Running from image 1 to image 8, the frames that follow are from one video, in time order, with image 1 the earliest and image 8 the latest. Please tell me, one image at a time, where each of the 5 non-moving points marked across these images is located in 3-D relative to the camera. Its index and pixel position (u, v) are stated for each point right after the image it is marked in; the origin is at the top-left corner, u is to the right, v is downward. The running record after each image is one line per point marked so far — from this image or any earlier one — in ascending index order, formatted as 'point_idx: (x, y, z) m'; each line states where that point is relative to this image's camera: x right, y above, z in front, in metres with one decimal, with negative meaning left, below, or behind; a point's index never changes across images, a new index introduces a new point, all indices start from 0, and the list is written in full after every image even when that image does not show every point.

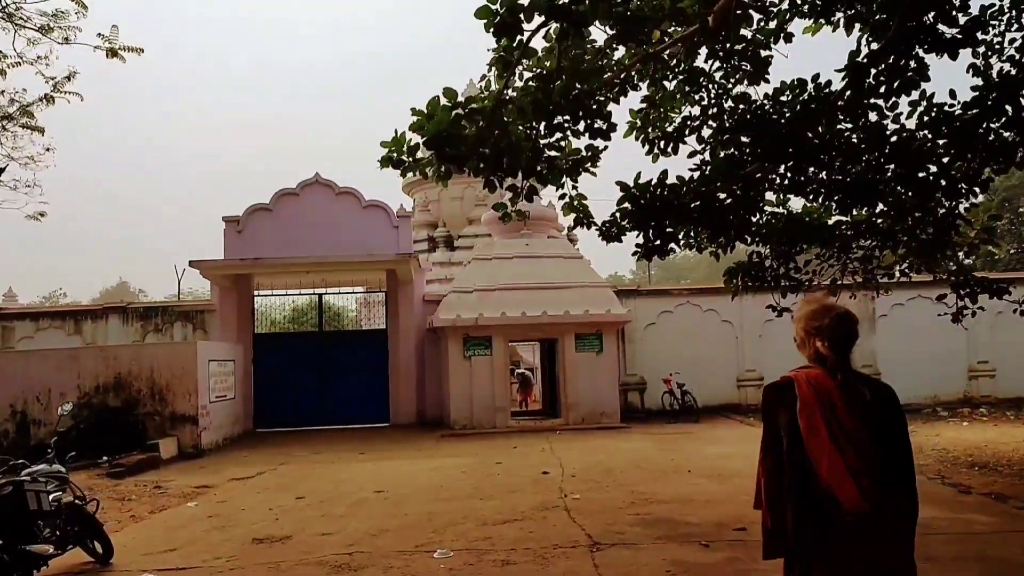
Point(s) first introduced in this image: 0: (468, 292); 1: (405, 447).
0: (-0.8, -0.1, +14.1) m
1: (-1.7, -2.4, +12.0) m
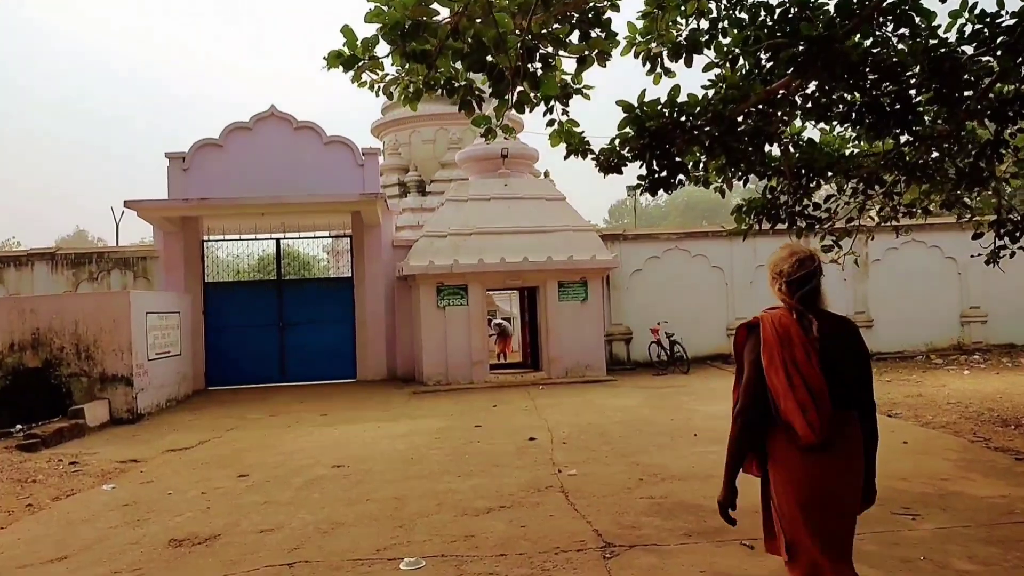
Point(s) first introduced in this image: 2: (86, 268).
0: (-1.2, +0.9, +12.7) m
1: (-1.9, -1.6, +10.7) m
2: (-7.4, +0.3, +13.3) m
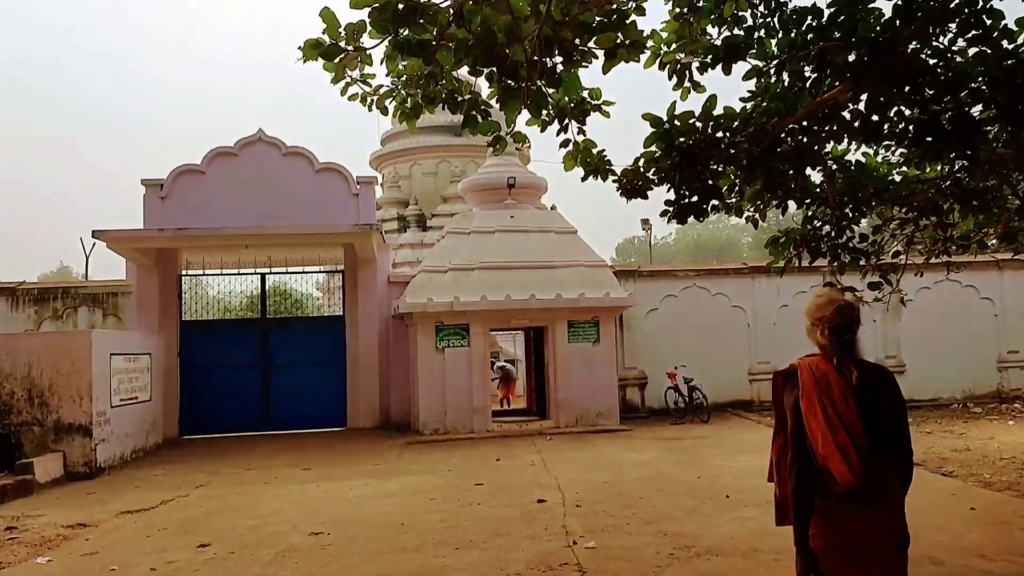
0: (-1.1, +0.3, +11.8) m
1: (-1.9, -2.1, +9.6) m
2: (-7.3, -0.3, +12.3) m
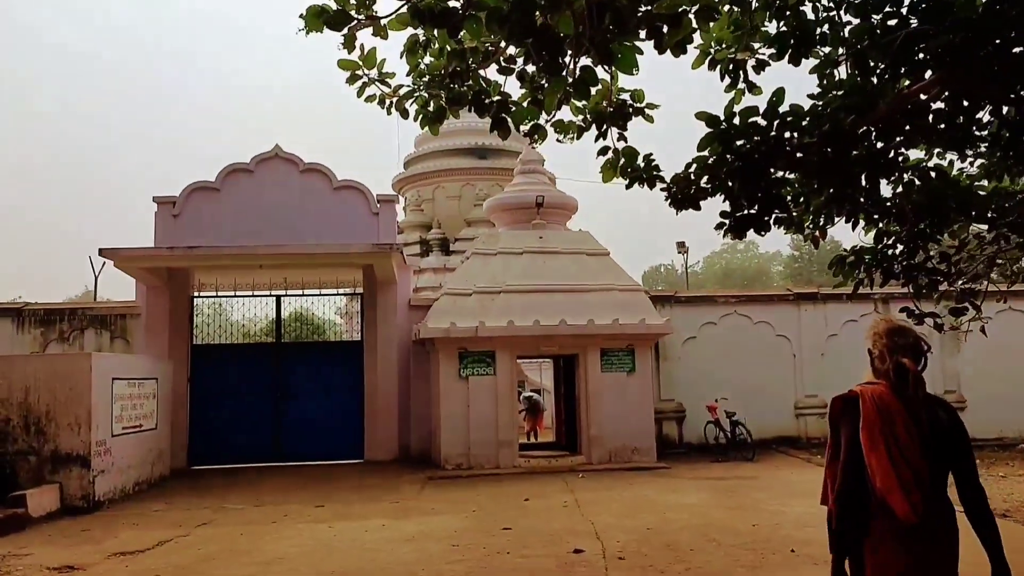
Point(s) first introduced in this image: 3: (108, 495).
0: (-0.7, -0.1, +11.1) m
1: (-1.5, -2.4, +8.9) m
2: (-6.9, -0.6, +11.8) m
3: (-4.4, -2.2, +8.4) m
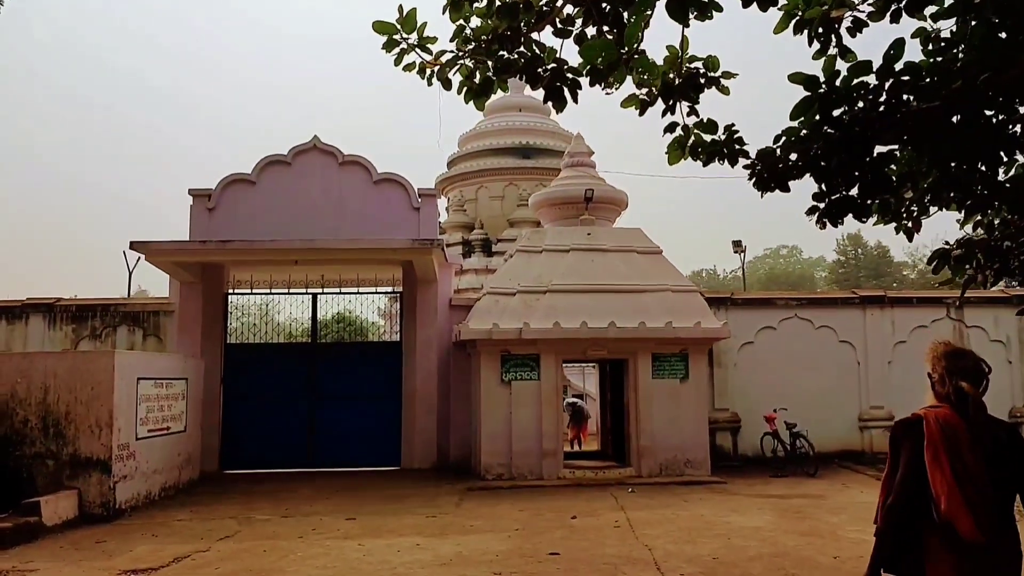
0: (-0.1, -0.1, +10.5) m
1: (-1.1, -2.3, +8.3) m
2: (-6.2, -0.5, +11.4) m
3: (-3.9, -2.2, +8.0) m
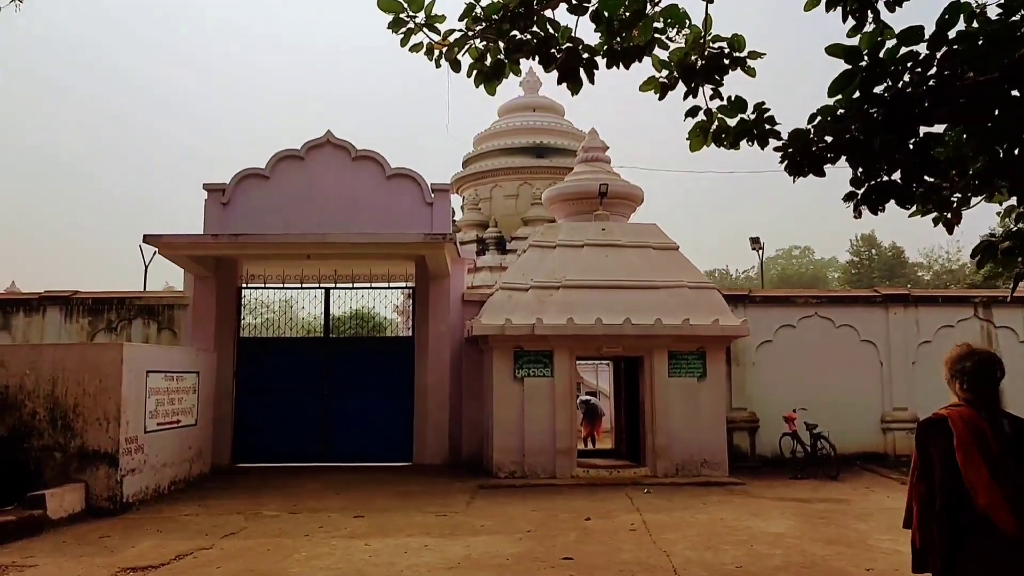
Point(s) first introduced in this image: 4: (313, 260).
0: (+0.1, 0.0, +10.3) m
1: (-0.9, -2.3, +8.2) m
2: (-6.0, -0.4, +11.5) m
3: (-3.8, -2.1, +7.9) m
4: (-2.8, +0.4, +10.9) m
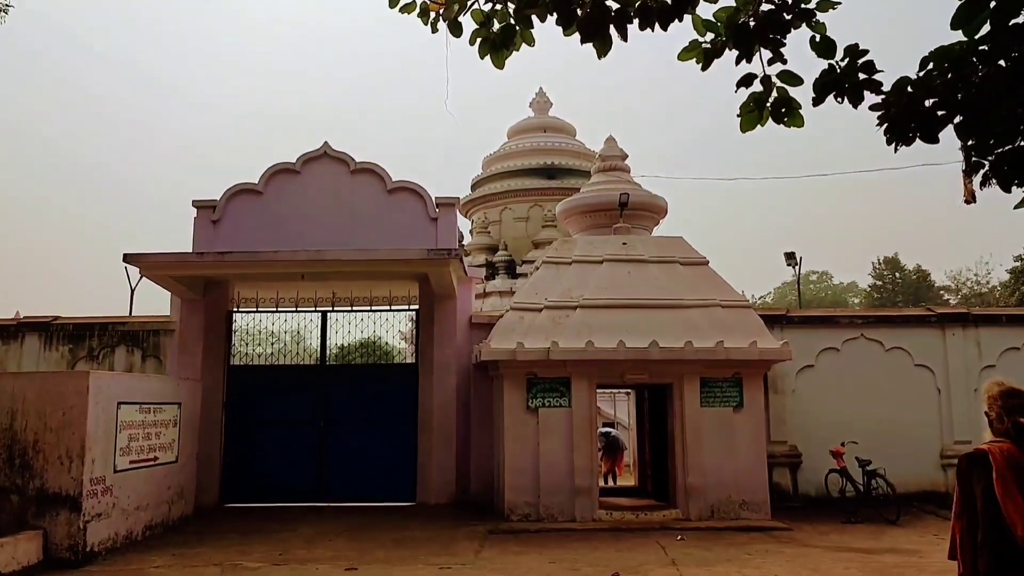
0: (+0.3, -0.3, +9.4) m
1: (-0.8, -2.4, +7.2) m
2: (-5.8, -0.7, +10.6) m
3: (-3.7, -2.3, +7.0) m
4: (-2.6, +0.1, +10.0) m
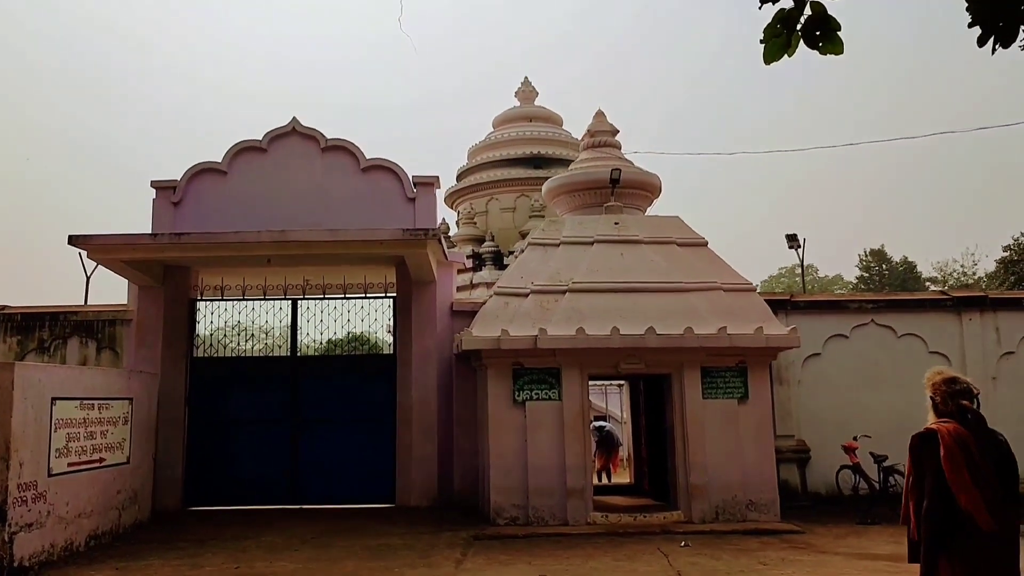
0: (+0.1, -0.1, +8.6) m
1: (-0.9, -2.3, +6.5) m
2: (-6.0, -0.6, +9.8) m
3: (-3.8, -2.2, +6.2) m
4: (-2.8, +0.3, +9.2) m
